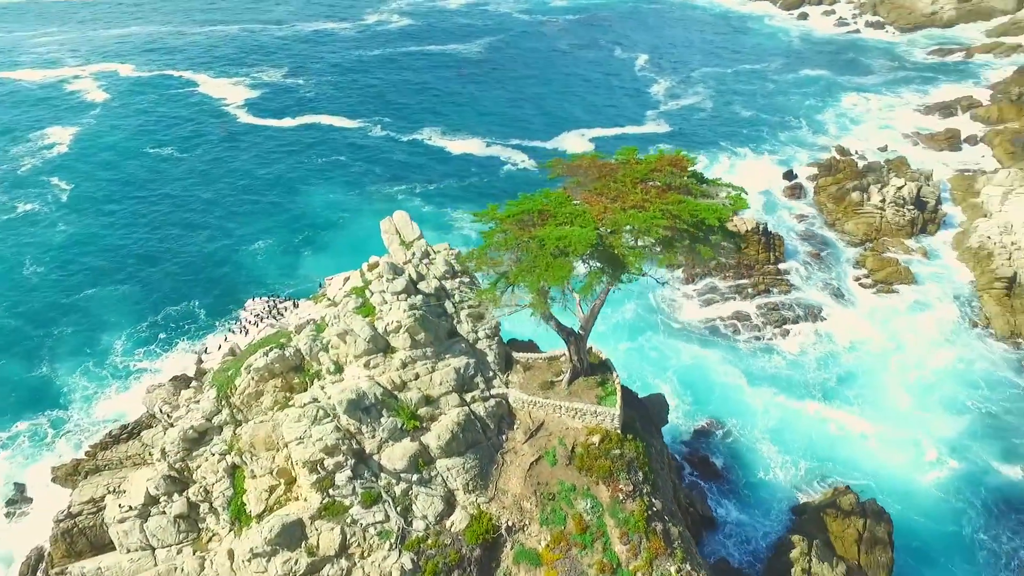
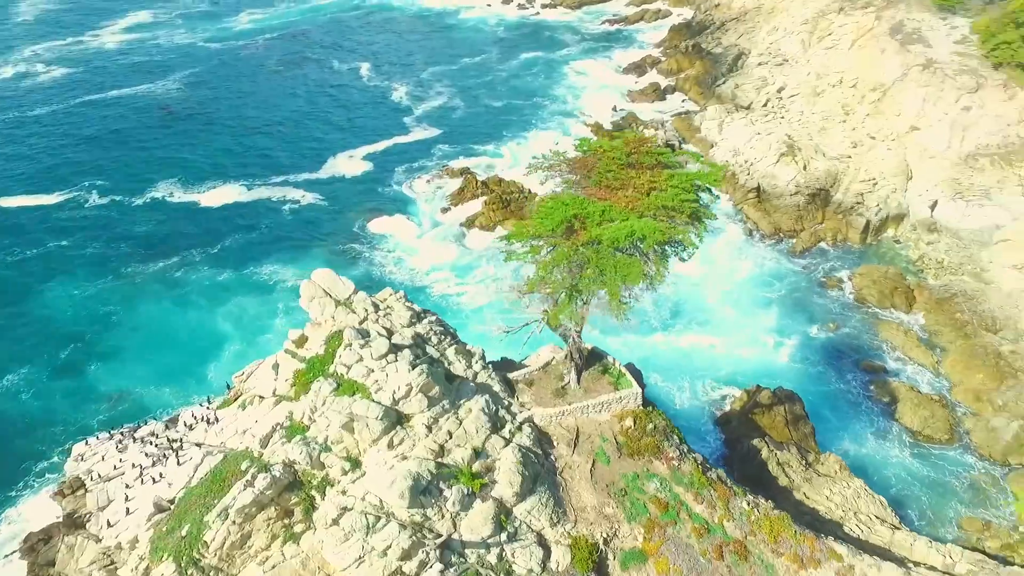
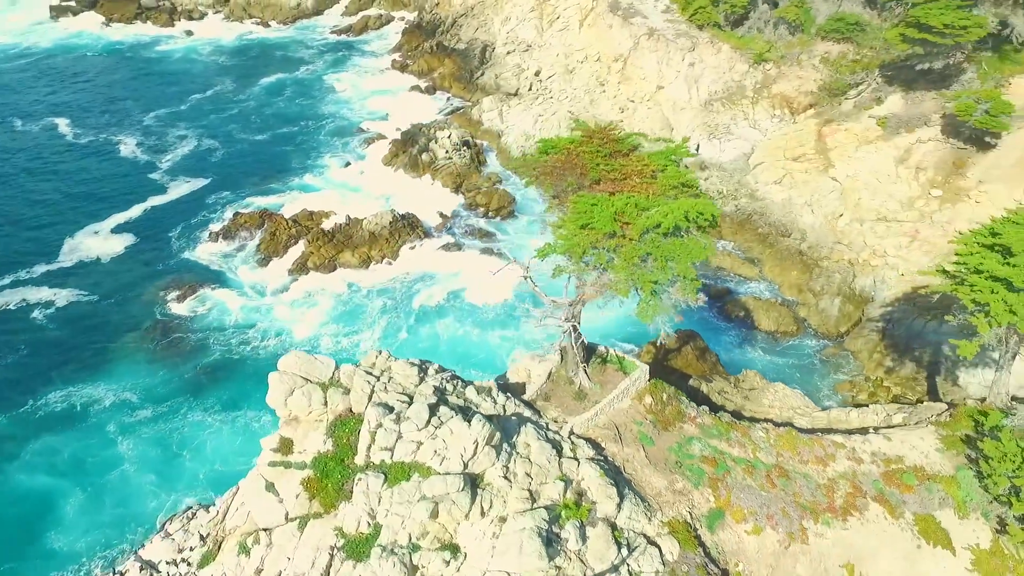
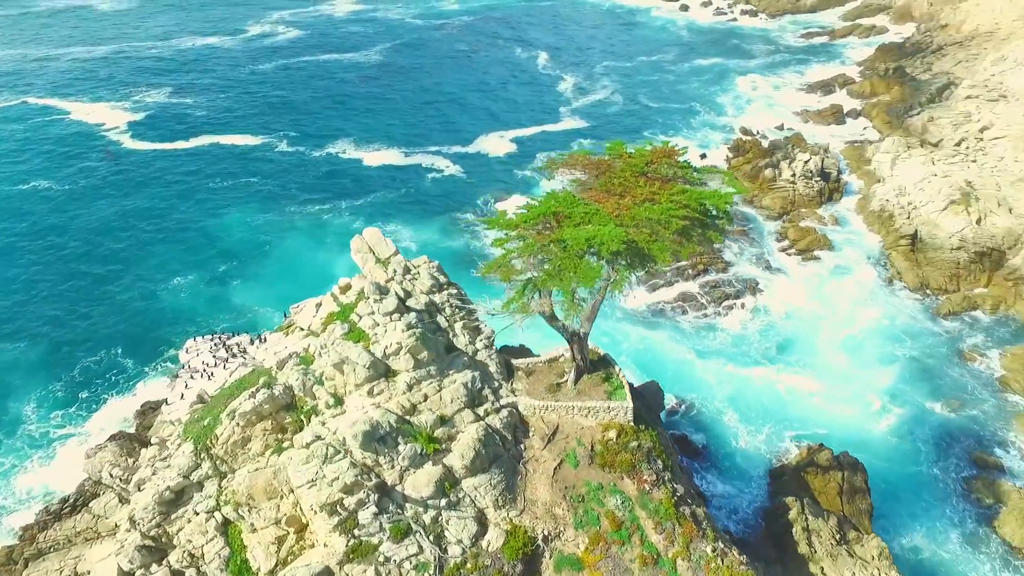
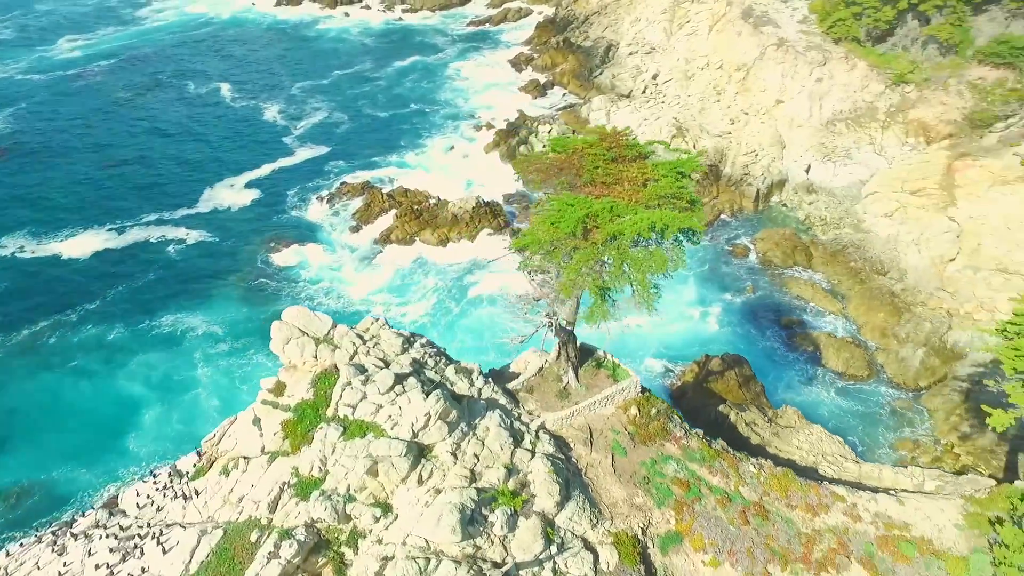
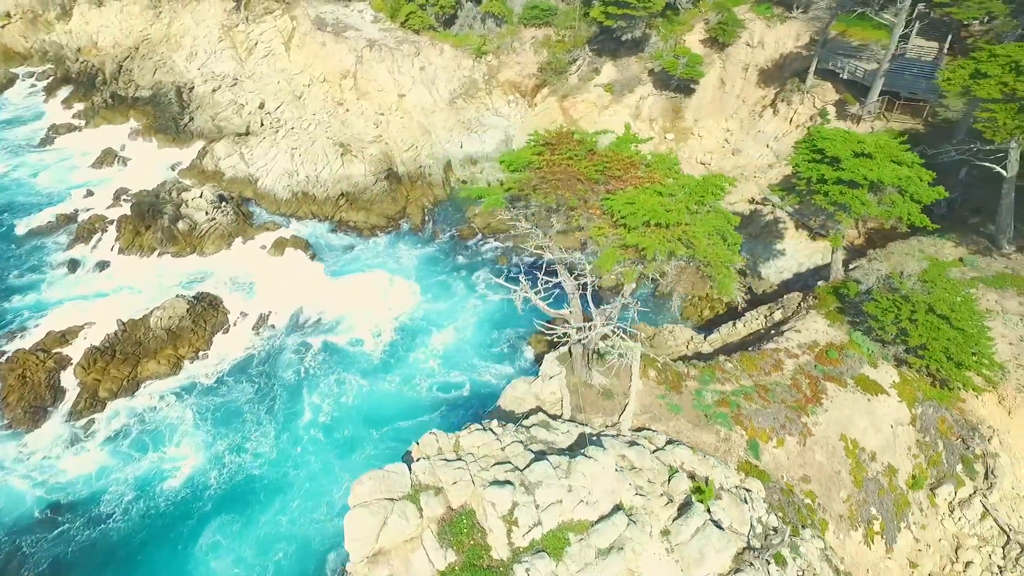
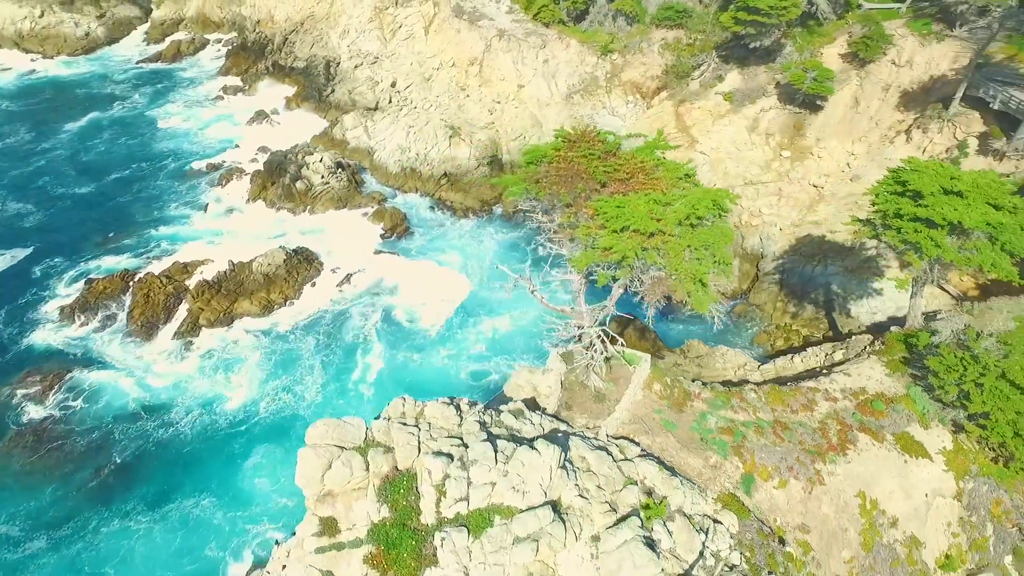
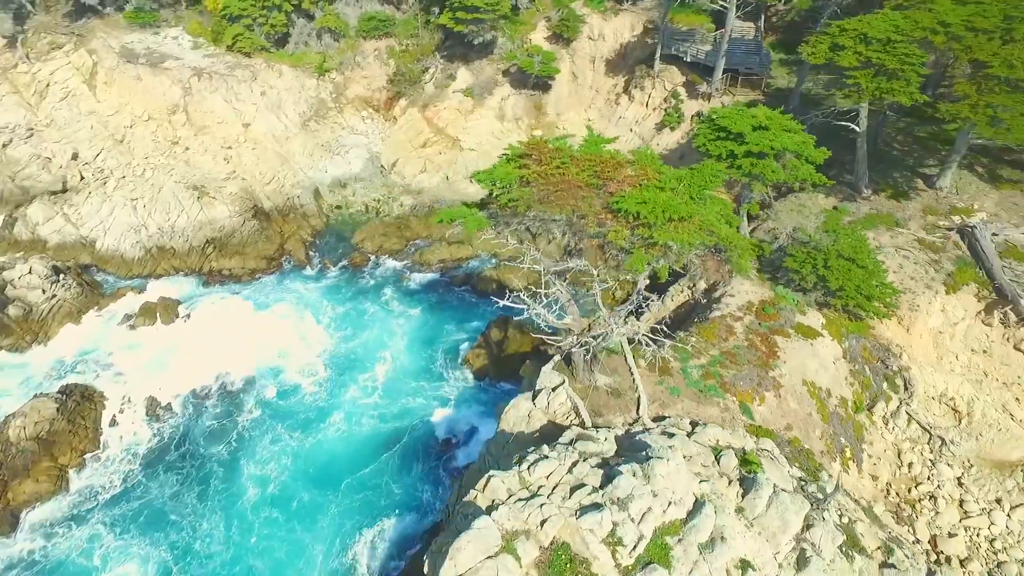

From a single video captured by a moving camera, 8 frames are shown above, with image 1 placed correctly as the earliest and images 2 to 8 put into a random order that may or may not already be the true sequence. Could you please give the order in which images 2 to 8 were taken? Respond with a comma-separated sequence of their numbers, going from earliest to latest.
4, 2, 5, 3, 7, 6, 8
